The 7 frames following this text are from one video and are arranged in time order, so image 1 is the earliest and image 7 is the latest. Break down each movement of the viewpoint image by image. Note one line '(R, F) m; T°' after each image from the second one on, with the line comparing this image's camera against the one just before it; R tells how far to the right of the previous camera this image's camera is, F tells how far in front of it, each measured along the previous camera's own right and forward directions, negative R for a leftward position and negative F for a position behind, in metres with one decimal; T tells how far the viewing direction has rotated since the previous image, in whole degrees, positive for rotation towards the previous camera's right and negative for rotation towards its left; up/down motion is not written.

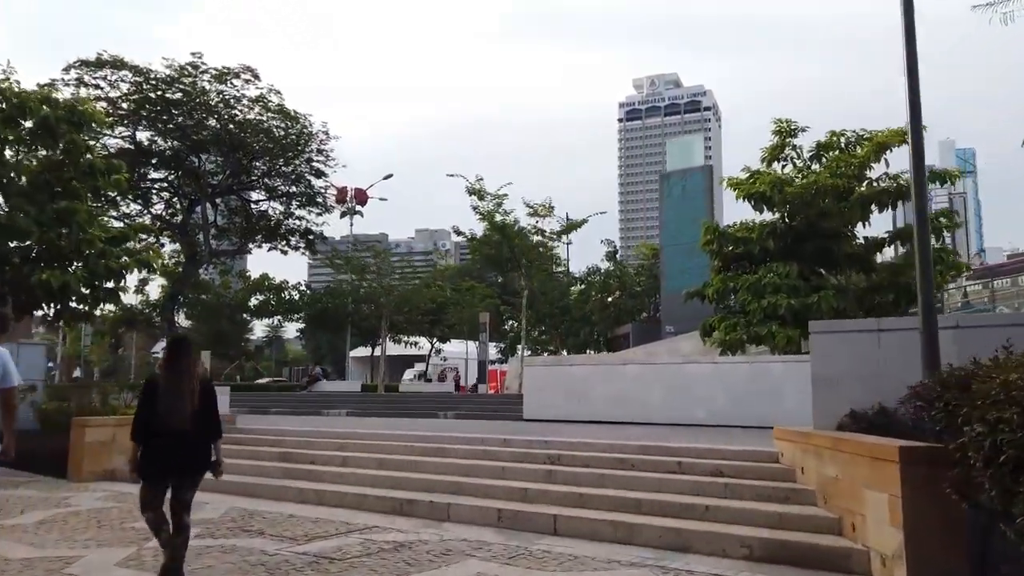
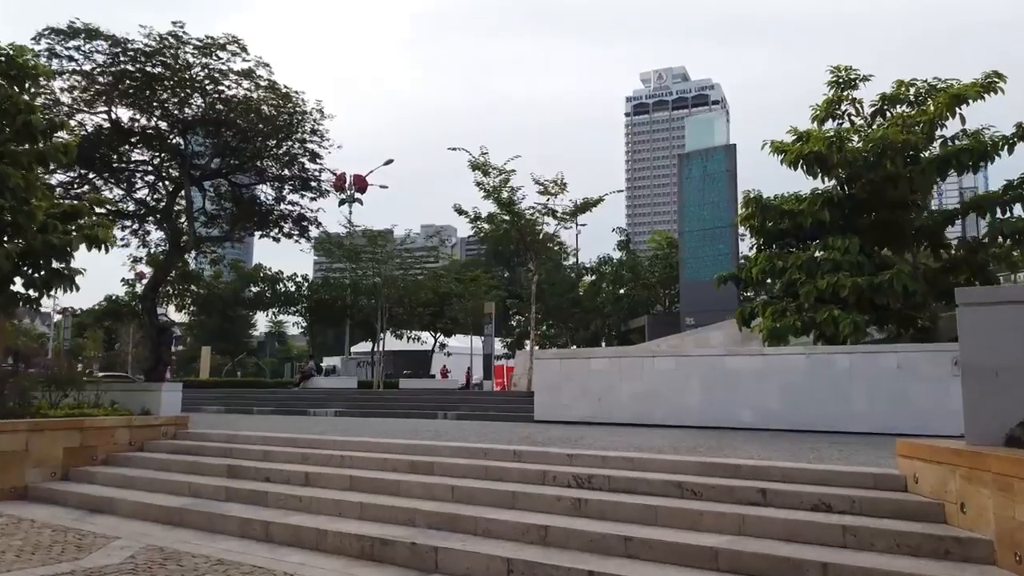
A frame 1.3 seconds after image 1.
(-0.1, +2.2) m; 0°
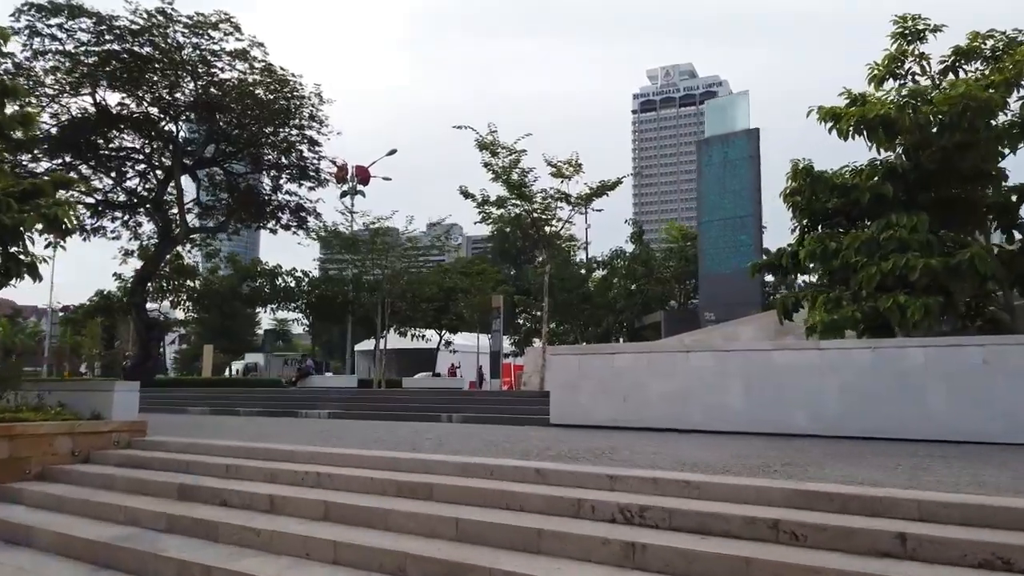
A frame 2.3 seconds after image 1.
(-0.1, +1.6) m; 0°
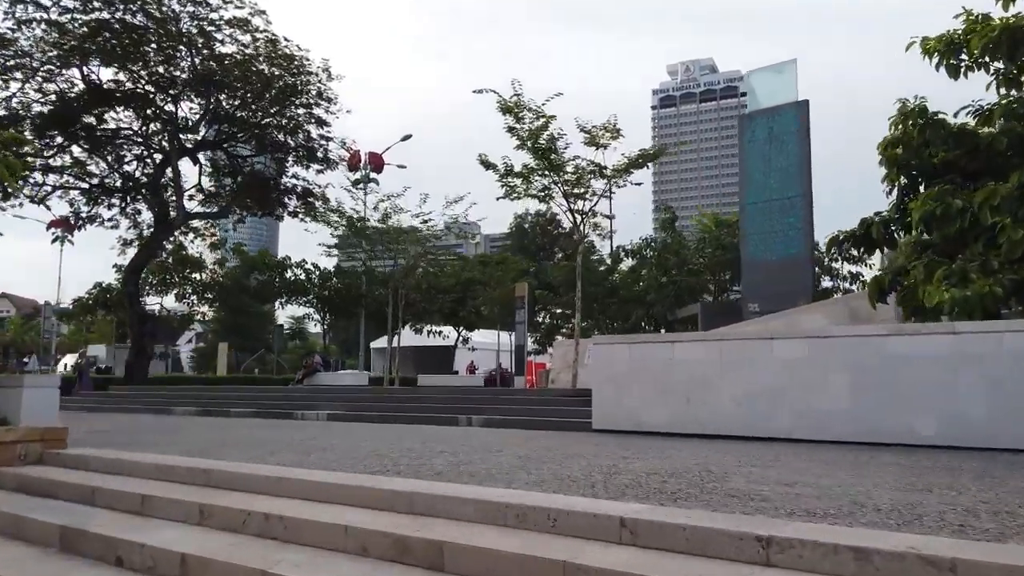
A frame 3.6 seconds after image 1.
(-0.2, +2.3) m; -1°
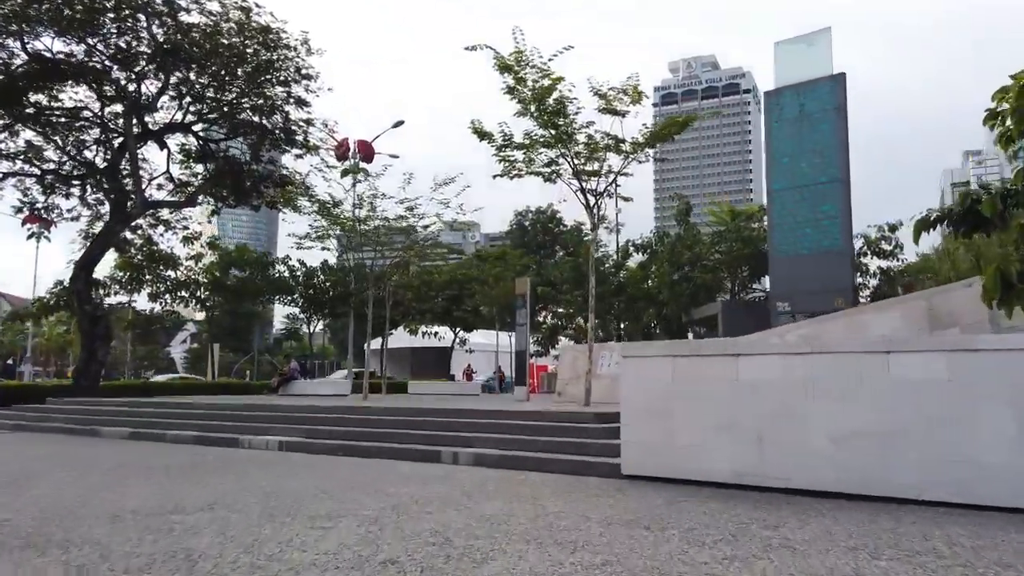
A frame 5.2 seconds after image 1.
(0.0, +2.7) m; 0°
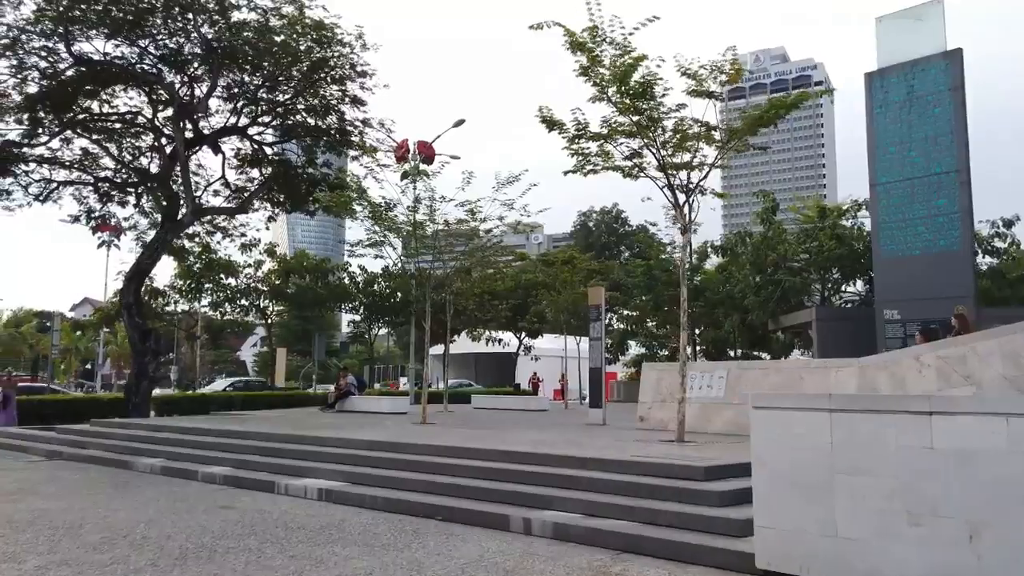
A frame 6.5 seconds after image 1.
(-0.2, +1.8) m; -5°
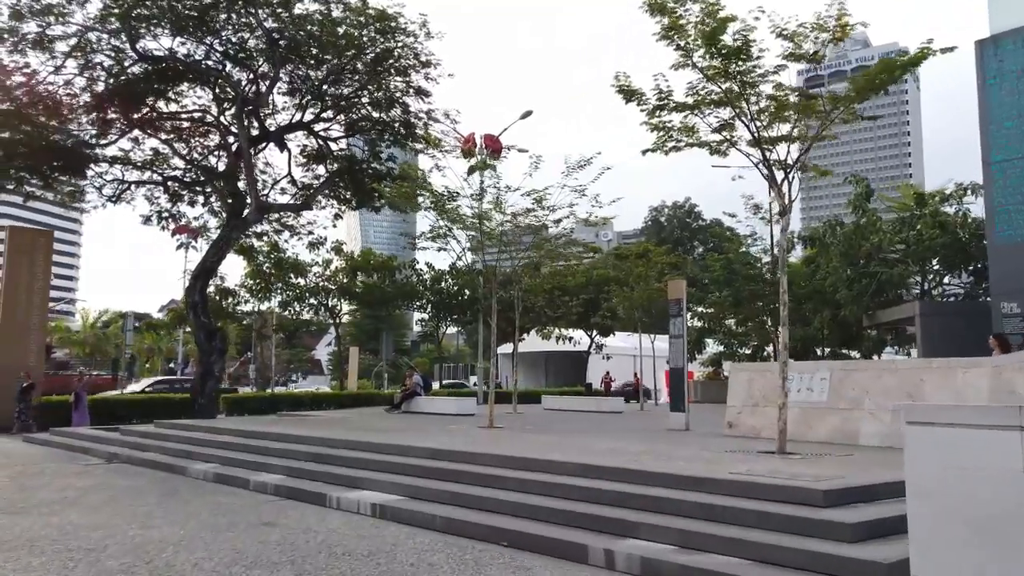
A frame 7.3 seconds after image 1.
(-0.1, +1.1) m; -5°
